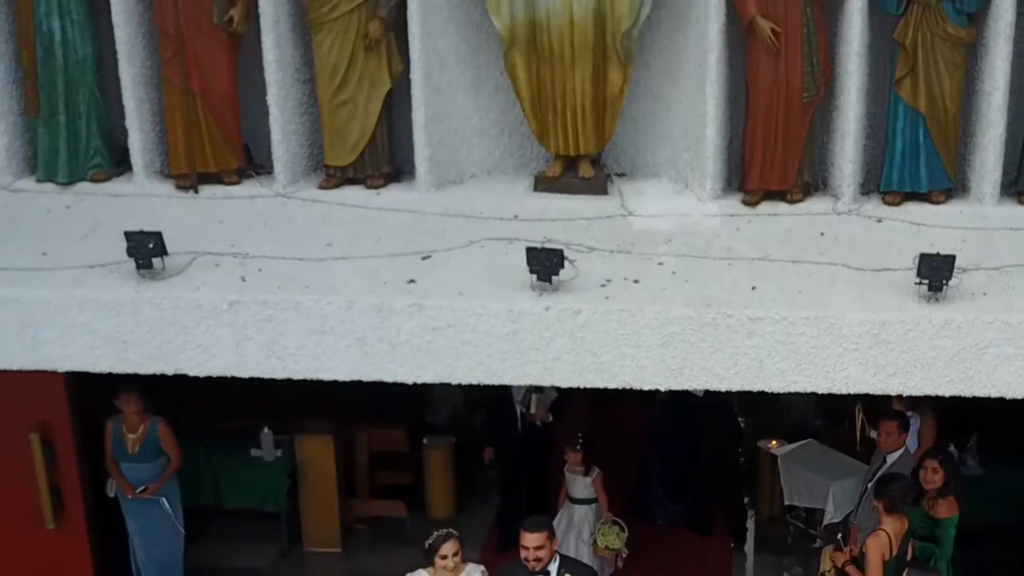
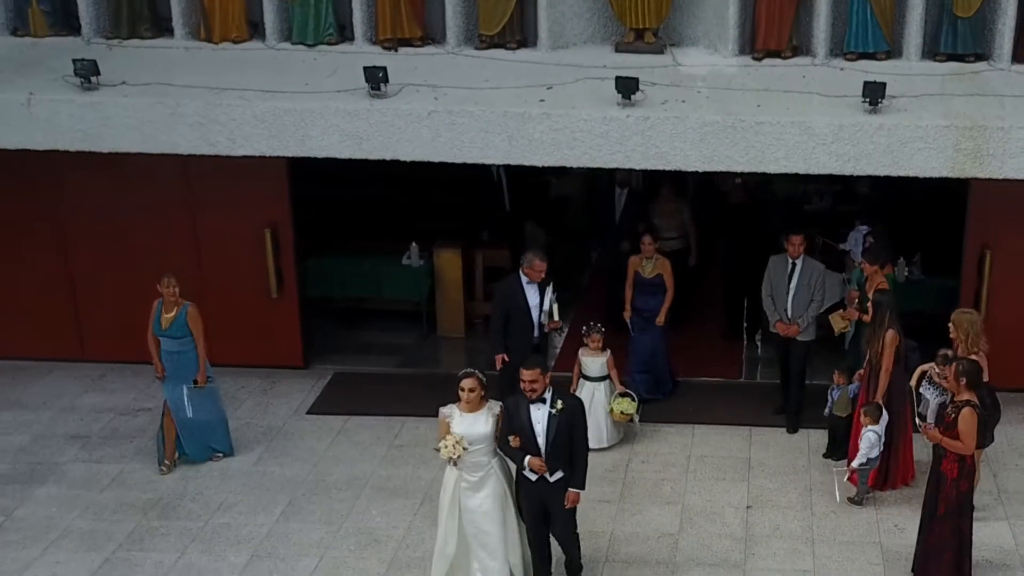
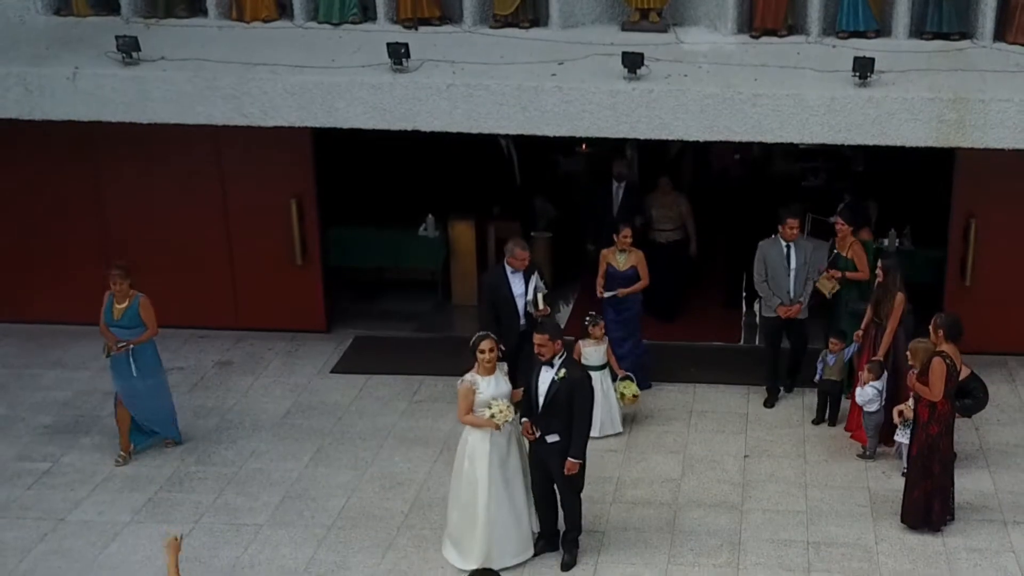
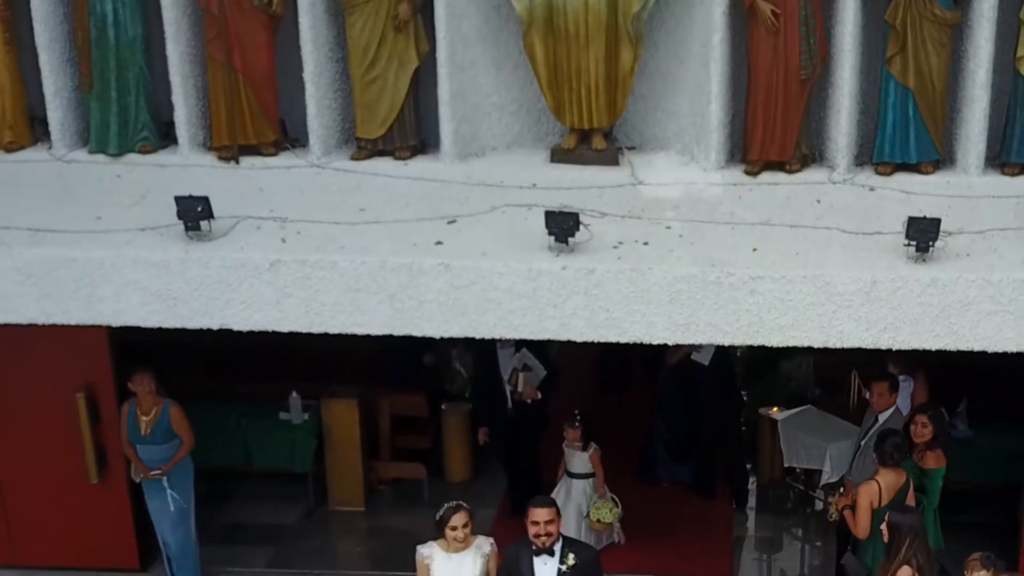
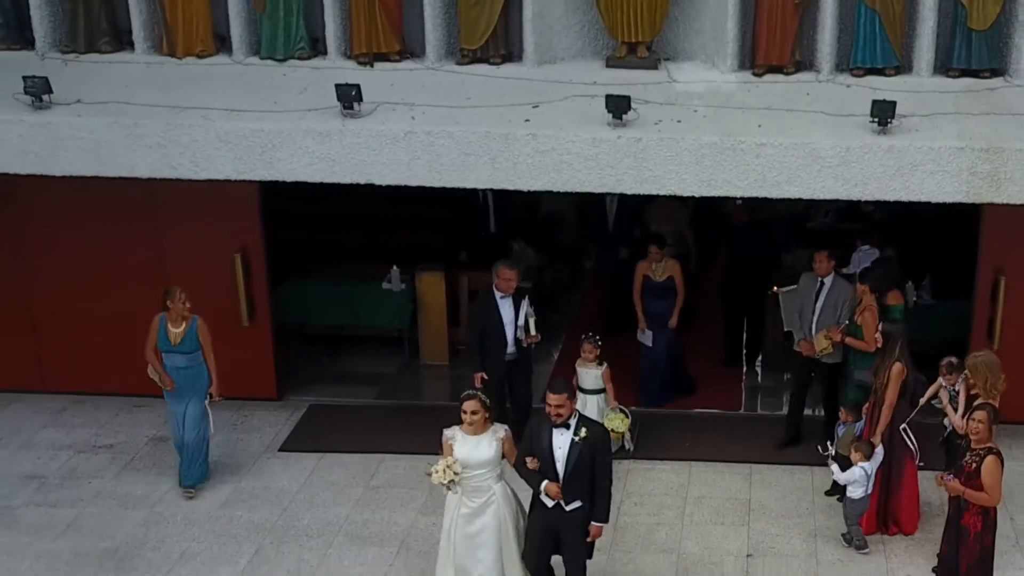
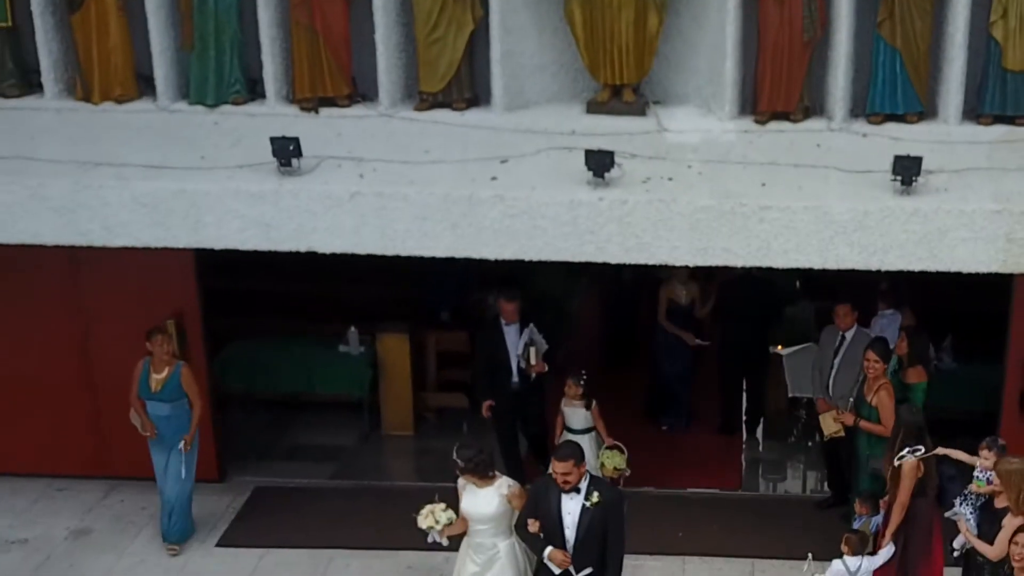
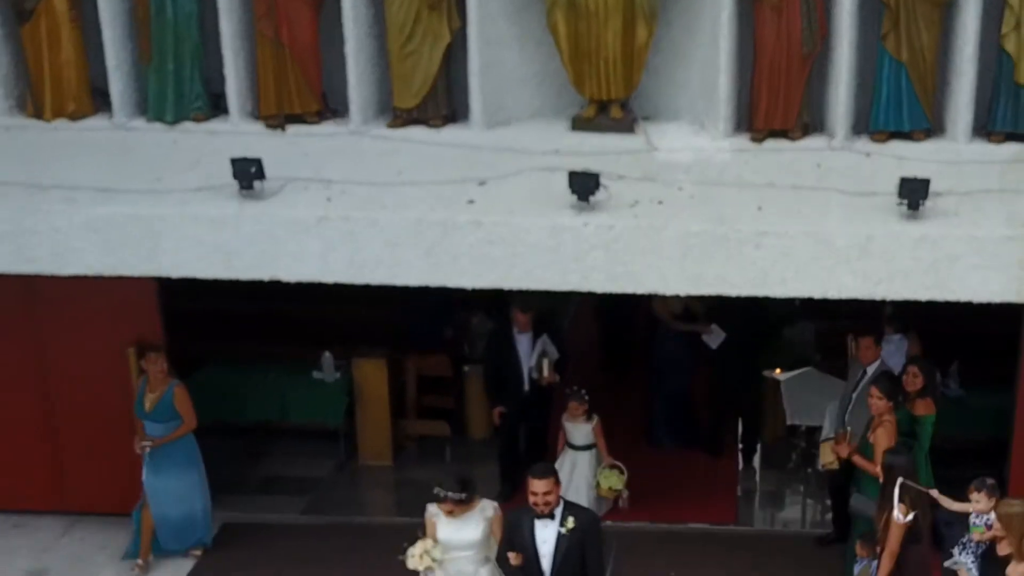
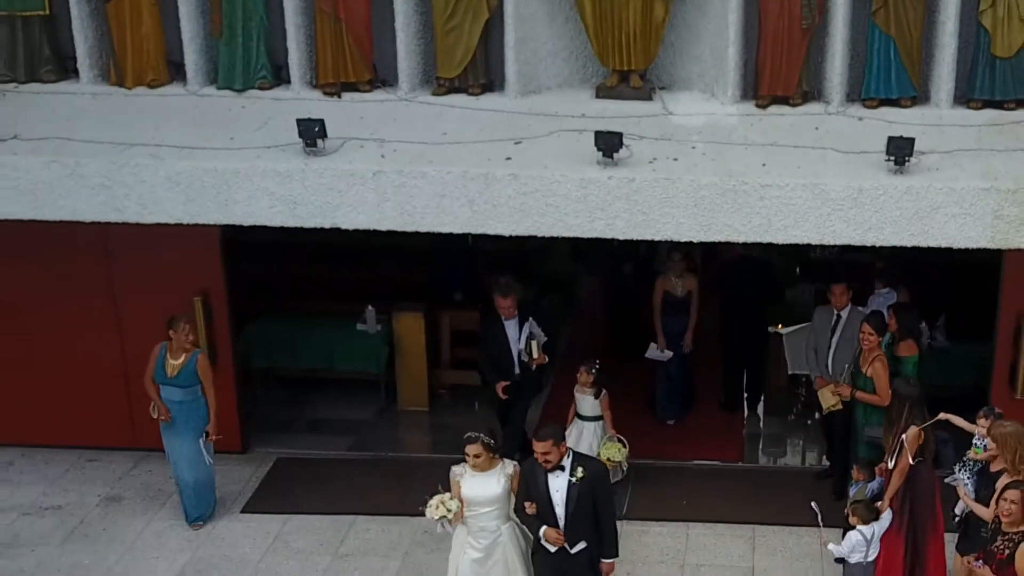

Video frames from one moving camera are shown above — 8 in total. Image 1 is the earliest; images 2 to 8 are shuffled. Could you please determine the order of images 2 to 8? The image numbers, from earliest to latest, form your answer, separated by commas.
4, 7, 6, 8, 5, 2, 3
